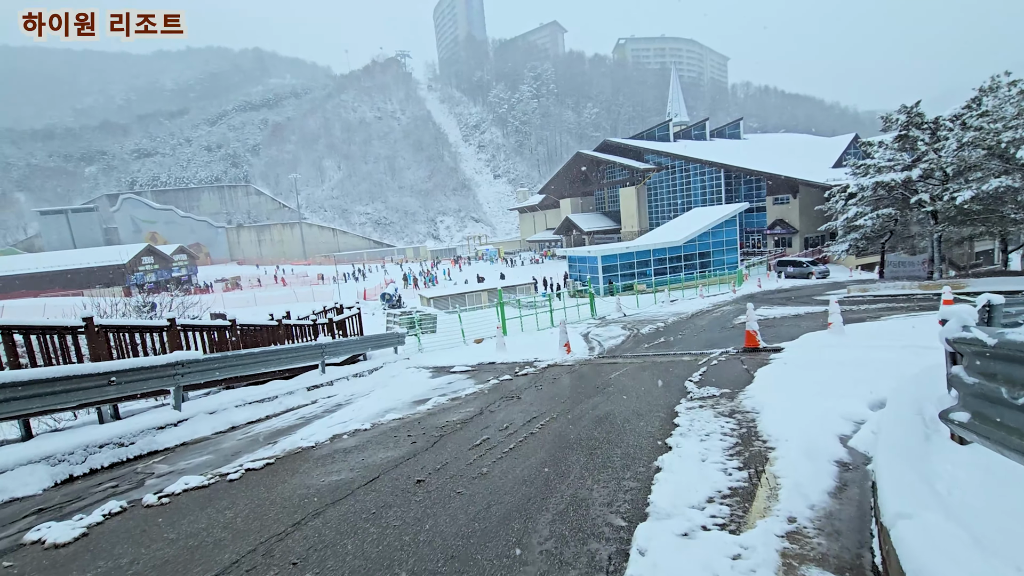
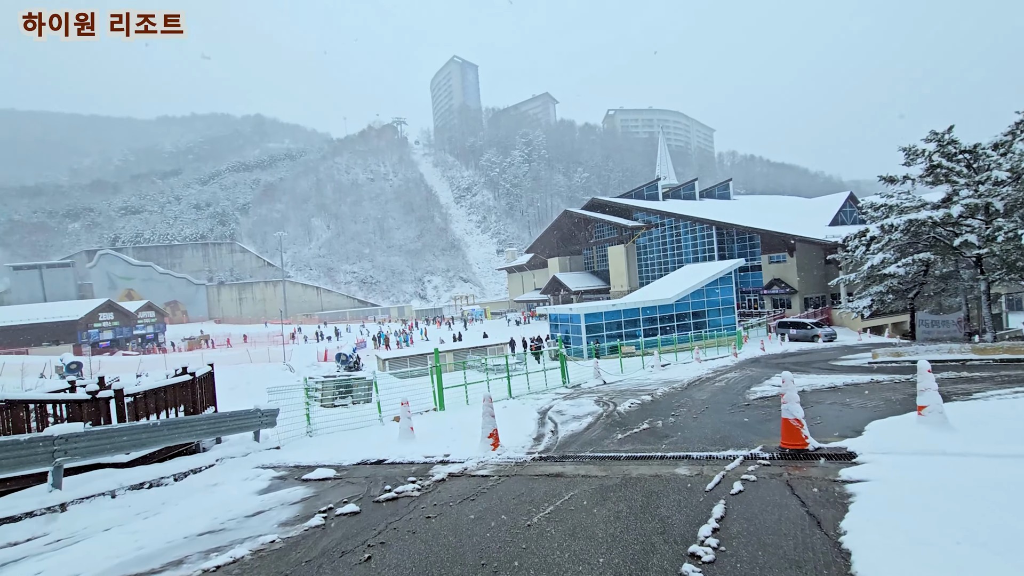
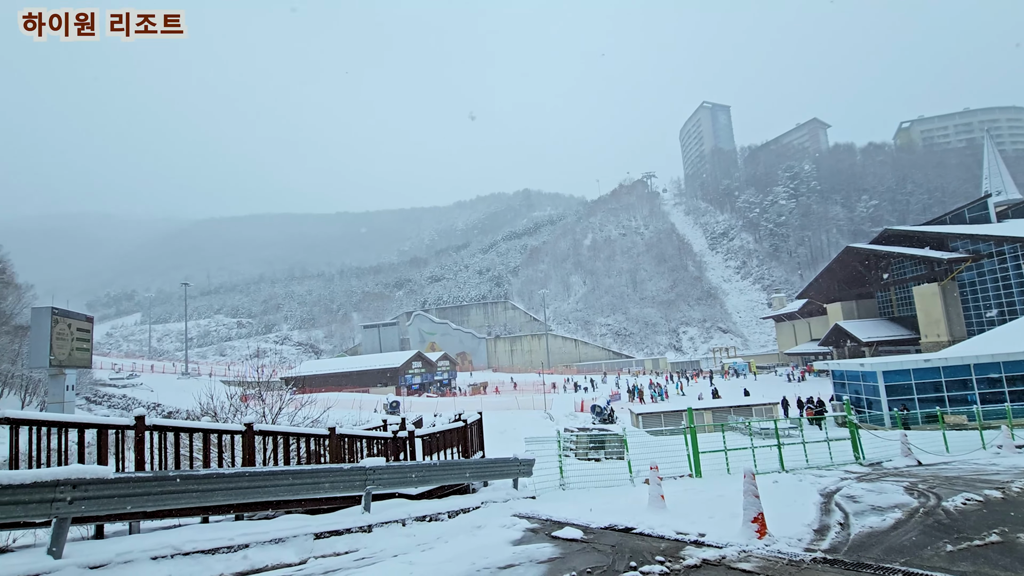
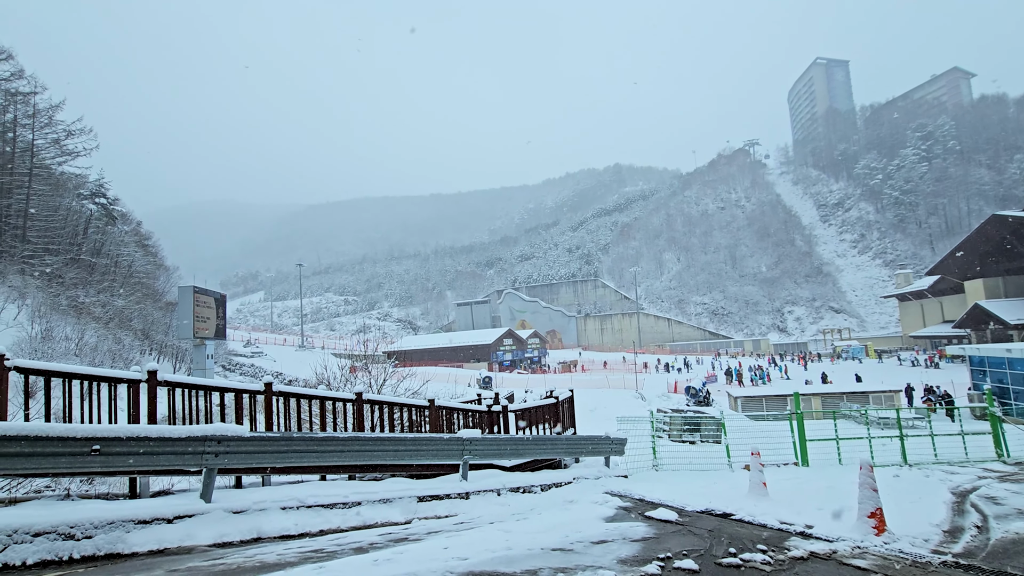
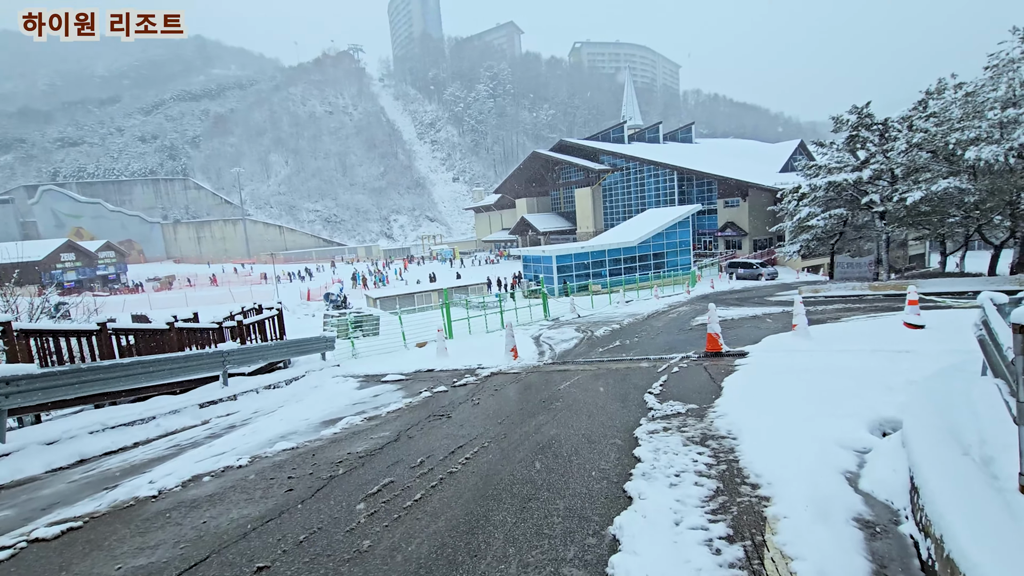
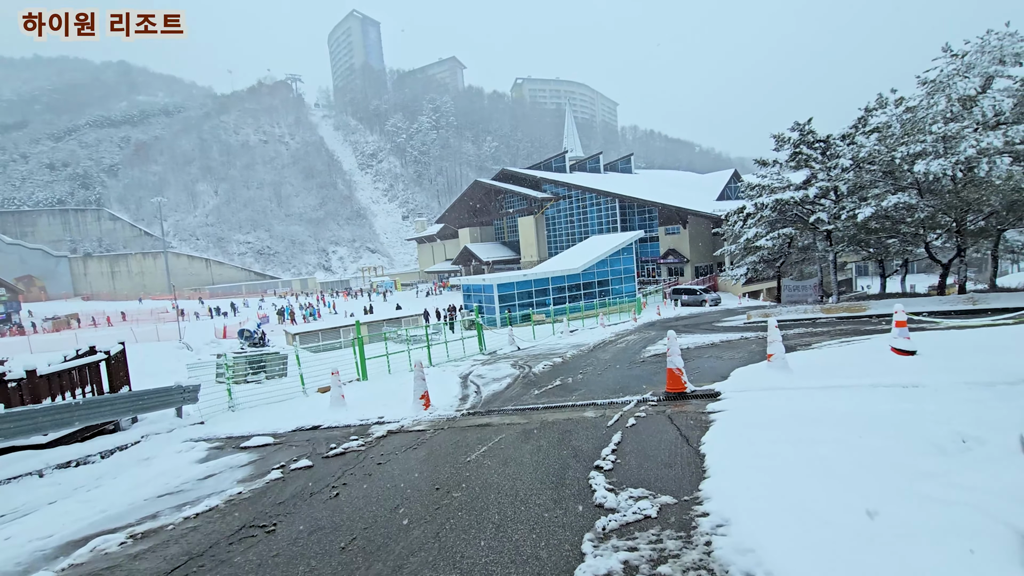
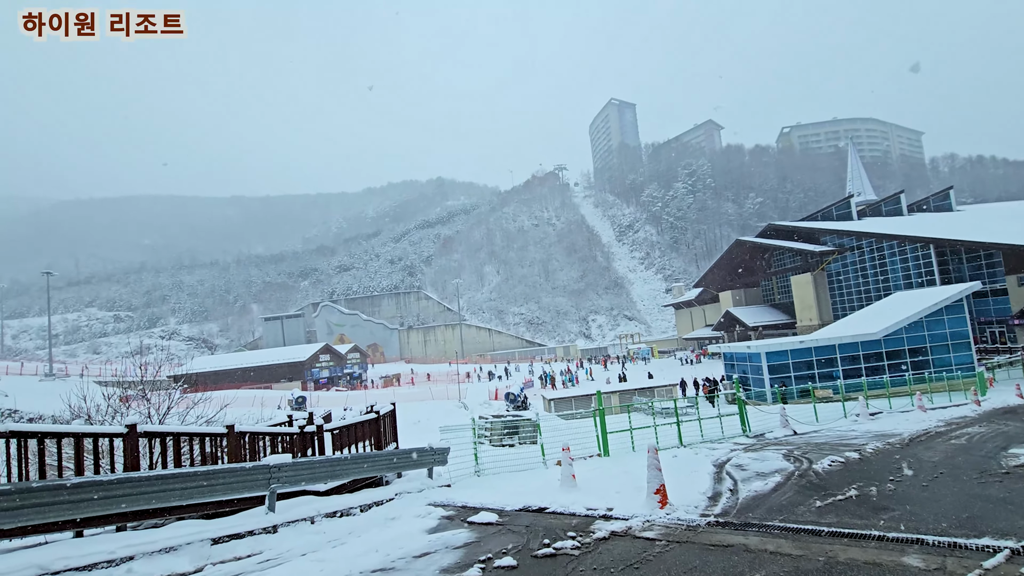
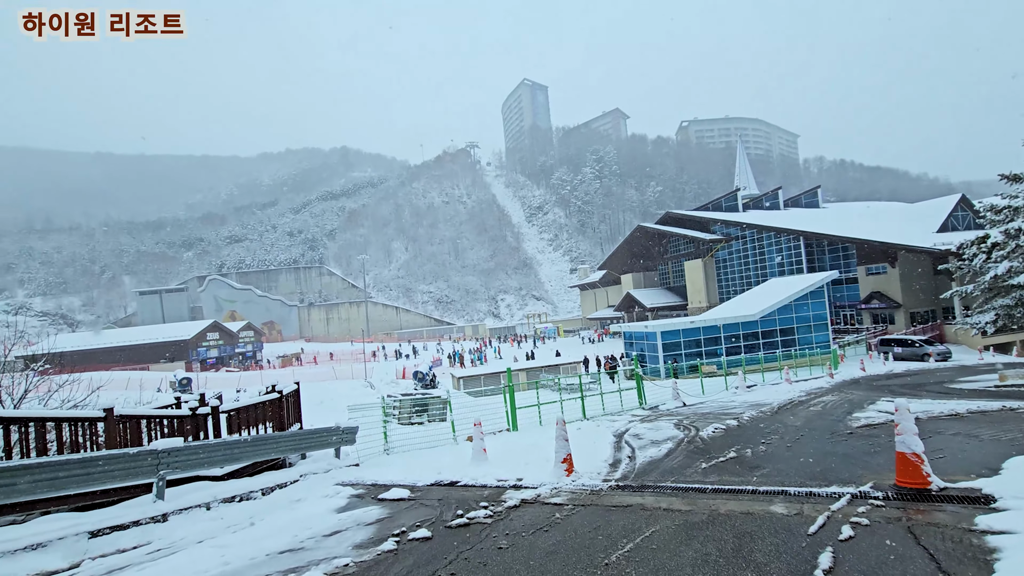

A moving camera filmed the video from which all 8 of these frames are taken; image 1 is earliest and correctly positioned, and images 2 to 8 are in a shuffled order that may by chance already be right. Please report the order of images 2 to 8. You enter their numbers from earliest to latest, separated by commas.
5, 6, 2, 8, 7, 3, 4
